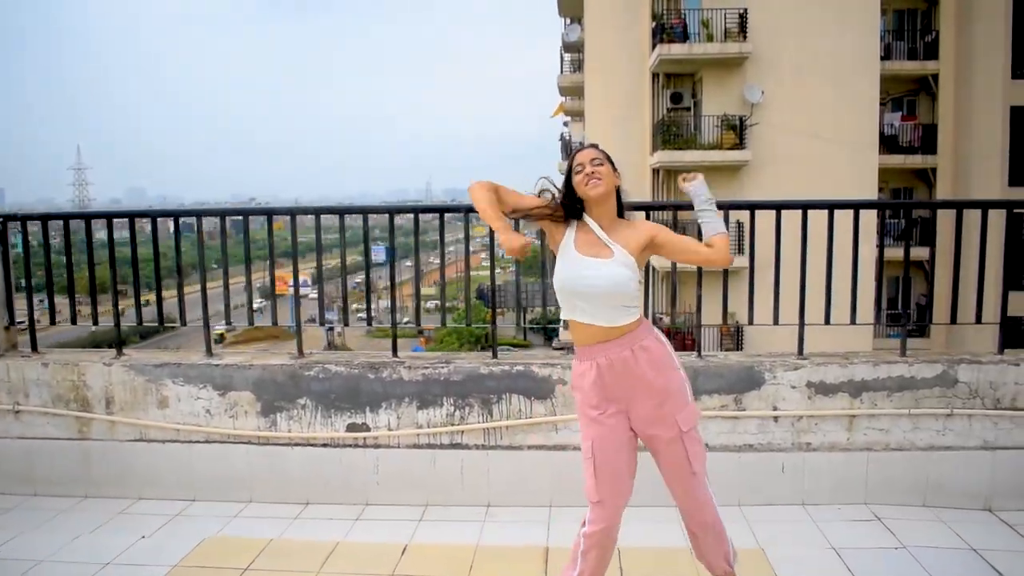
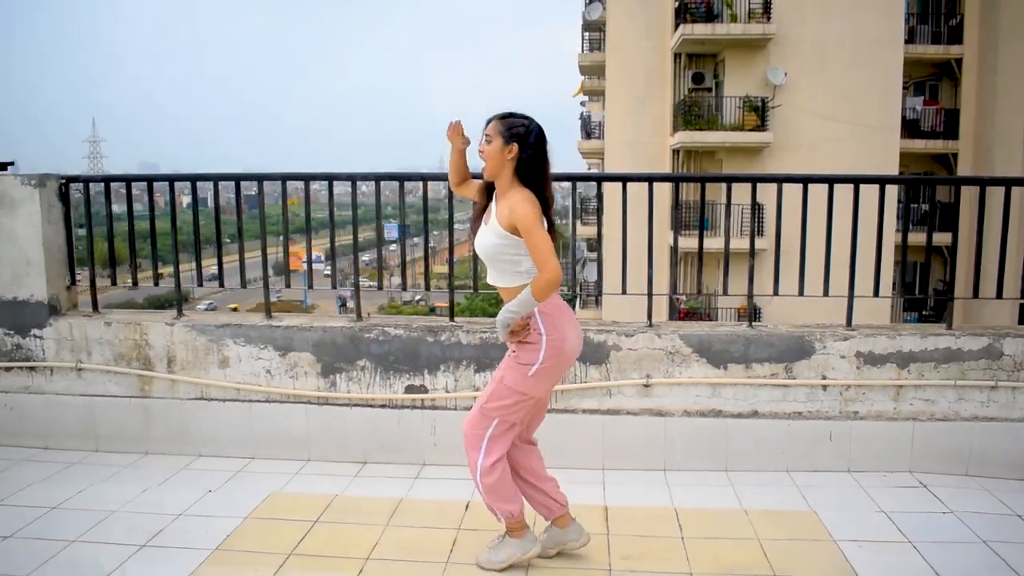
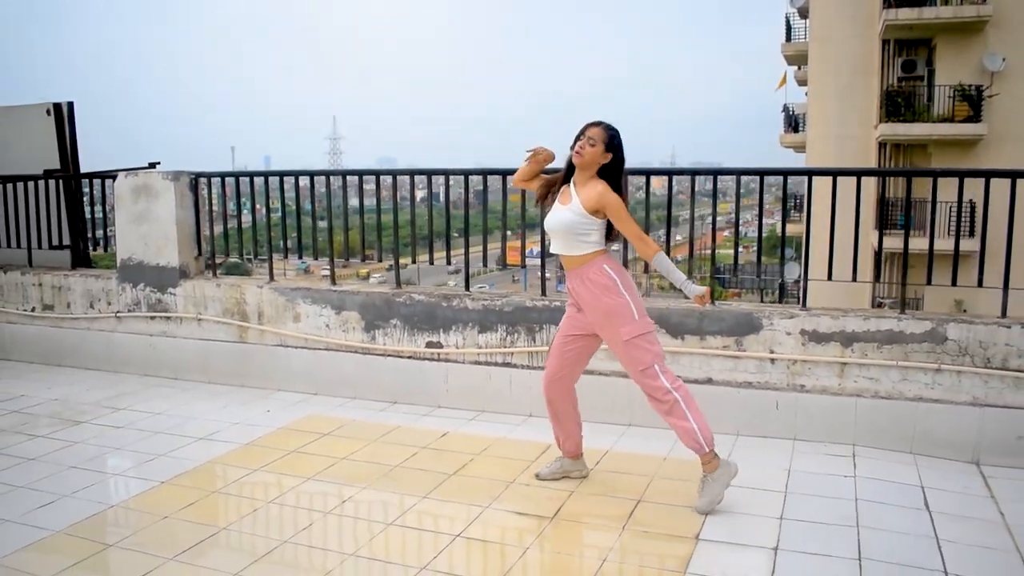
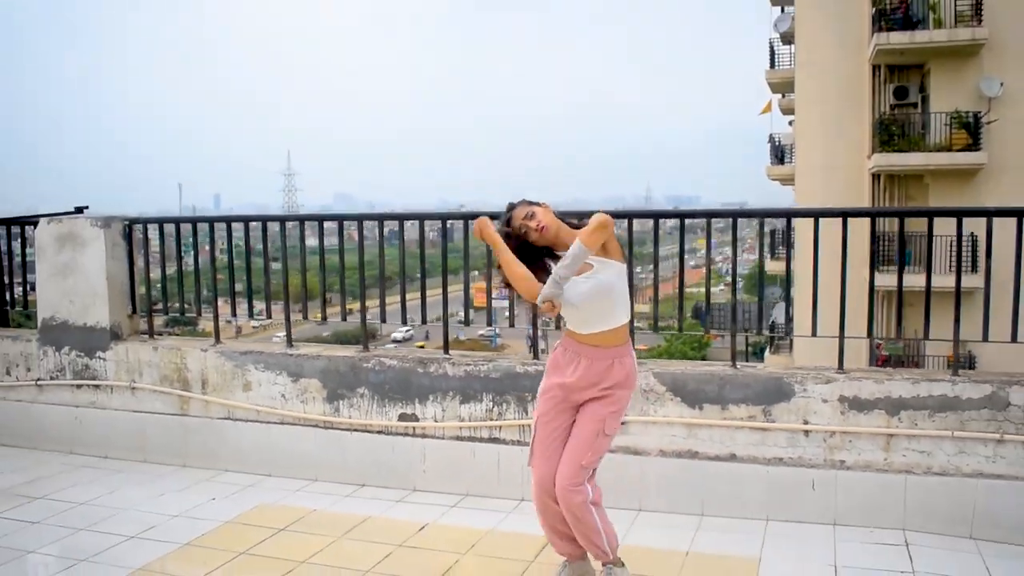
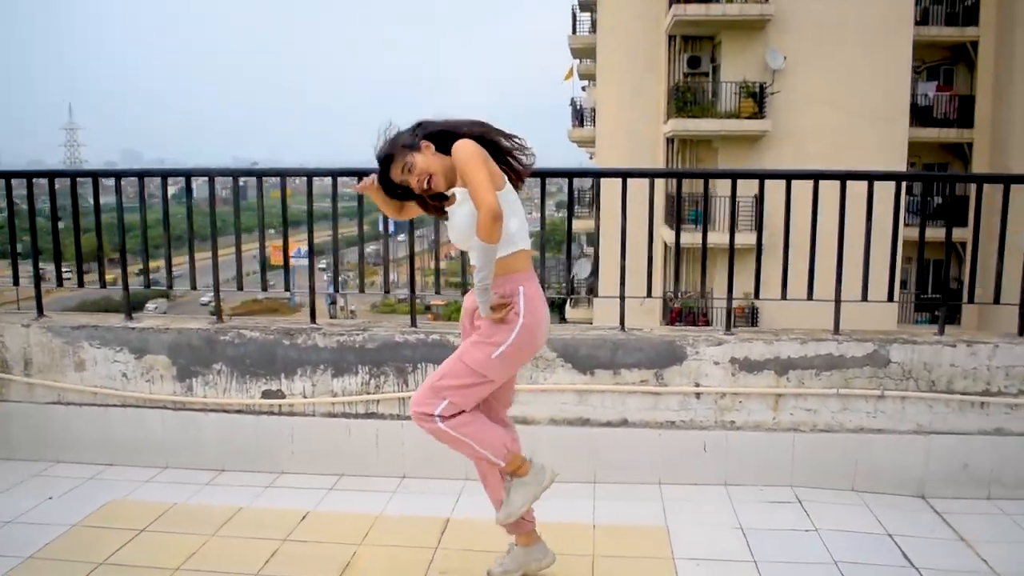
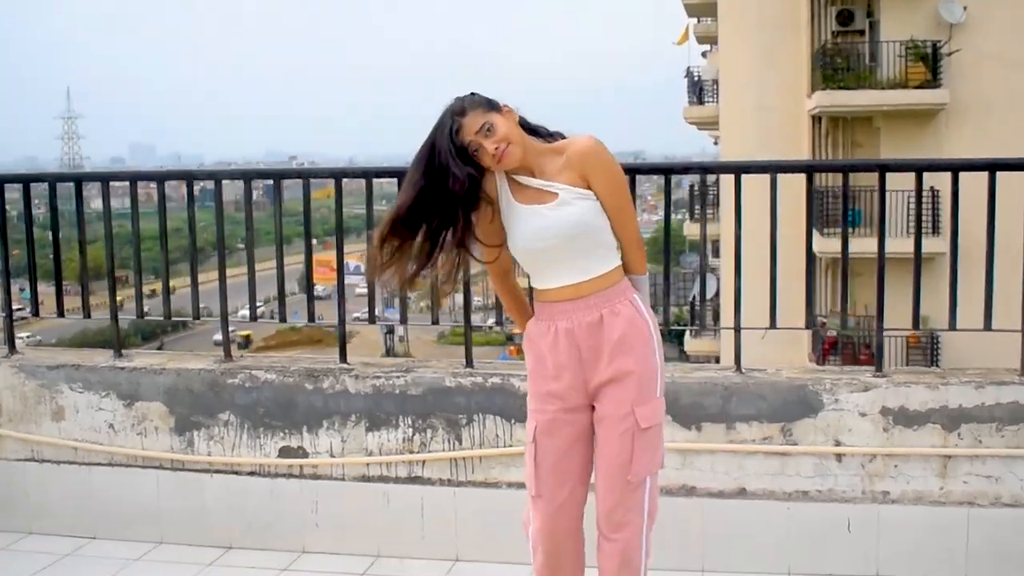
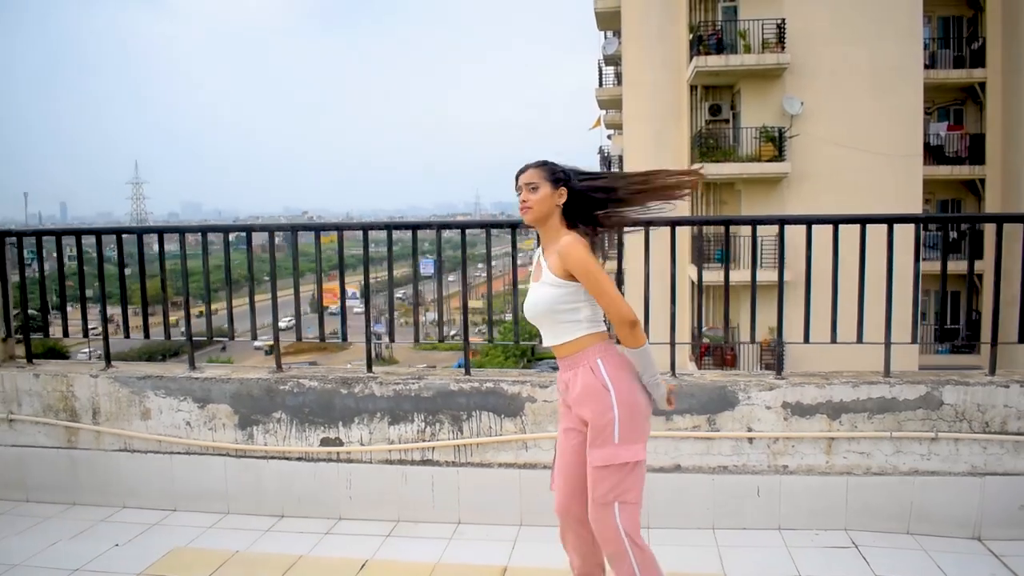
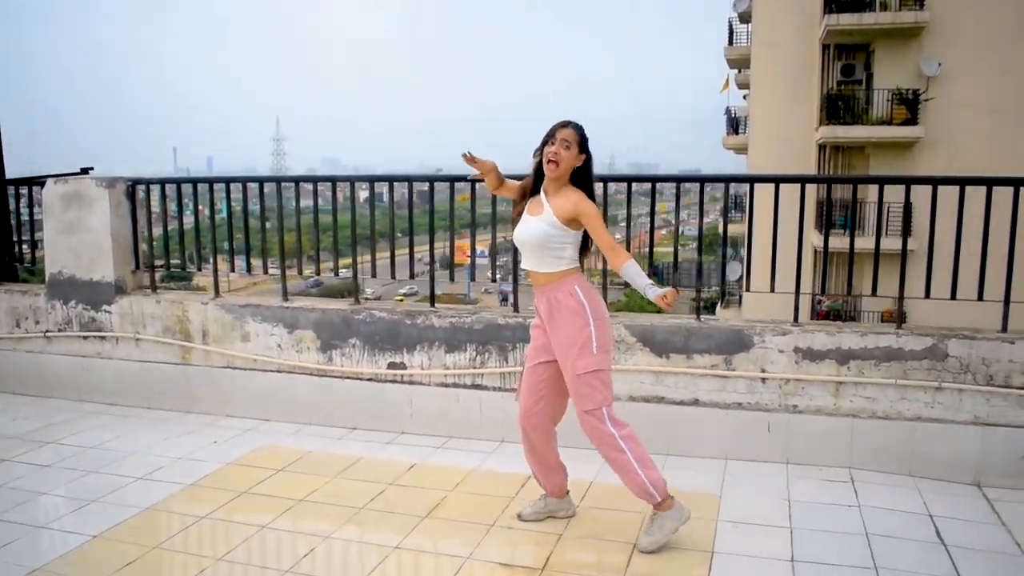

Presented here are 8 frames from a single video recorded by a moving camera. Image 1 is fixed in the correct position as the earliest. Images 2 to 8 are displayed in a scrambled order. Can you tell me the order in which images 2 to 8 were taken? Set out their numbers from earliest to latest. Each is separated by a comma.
7, 6, 4, 3, 8, 5, 2
